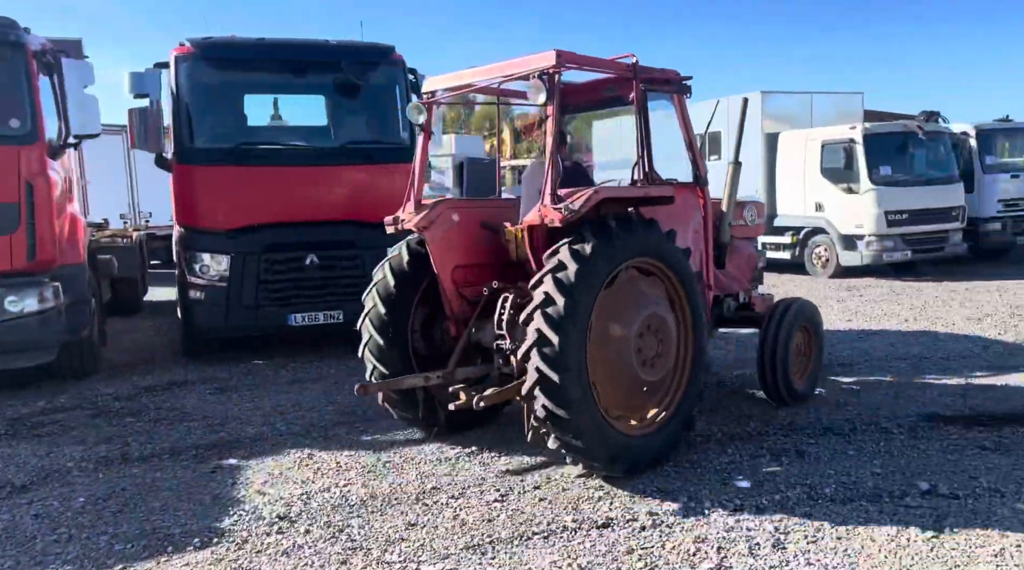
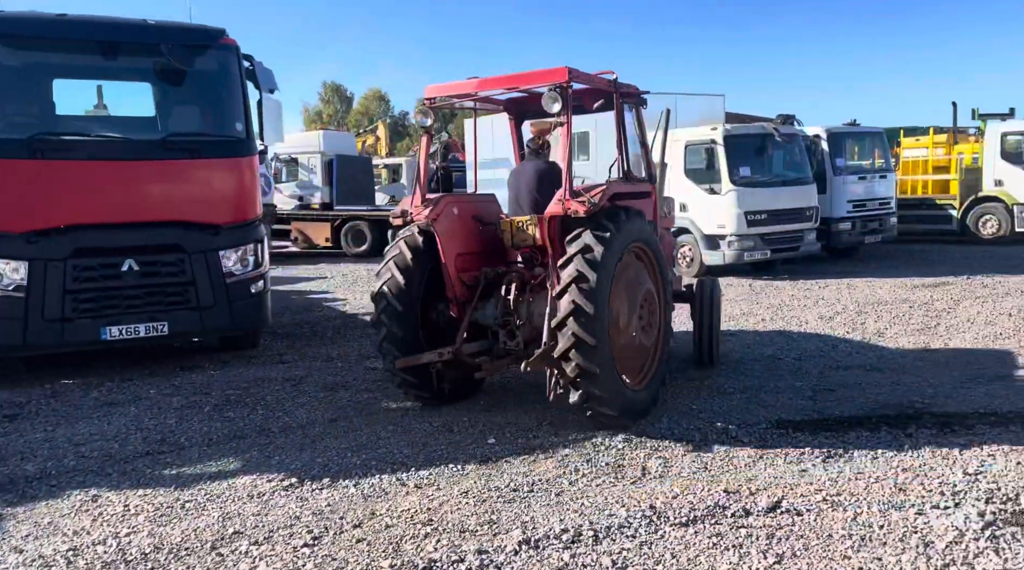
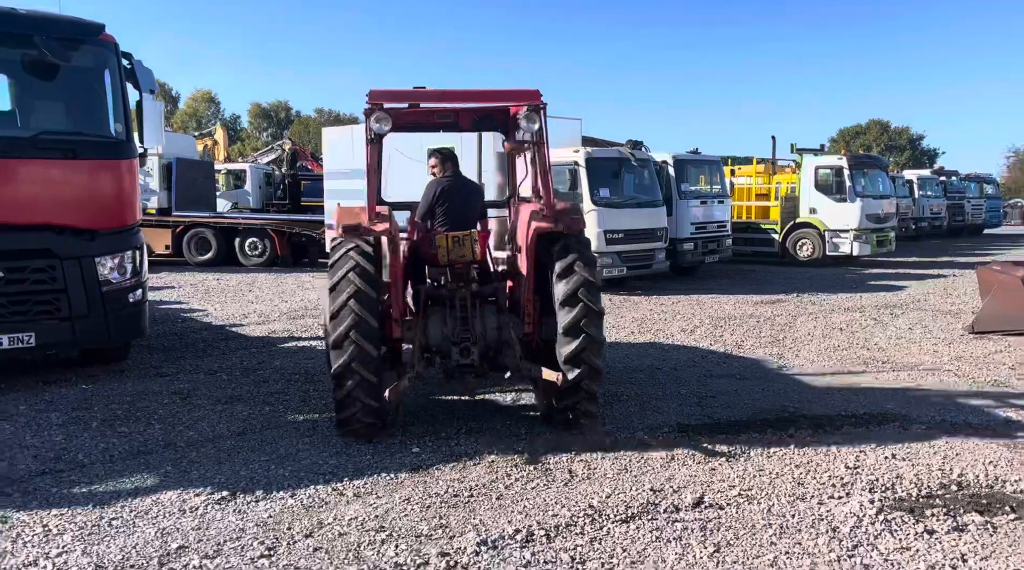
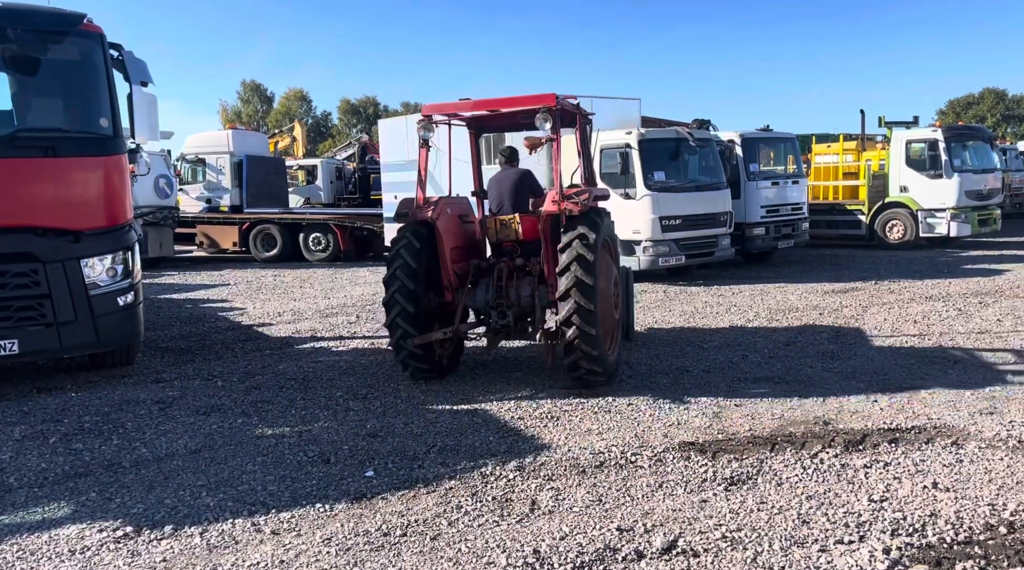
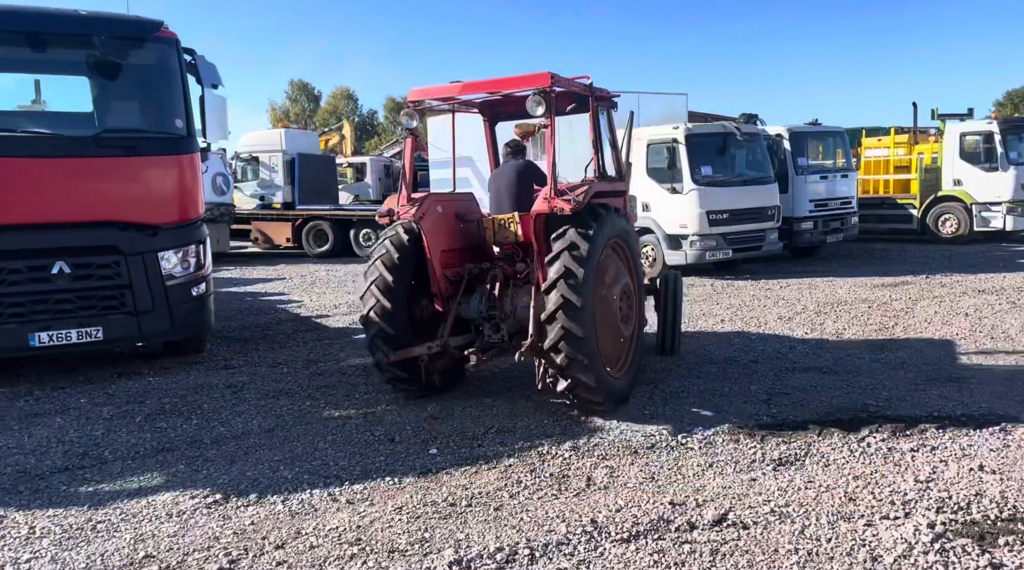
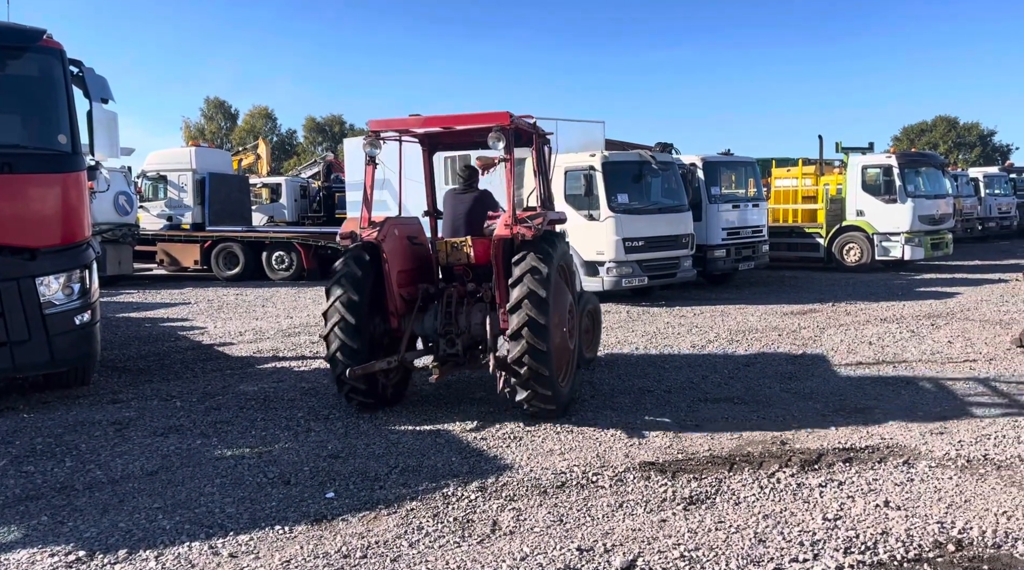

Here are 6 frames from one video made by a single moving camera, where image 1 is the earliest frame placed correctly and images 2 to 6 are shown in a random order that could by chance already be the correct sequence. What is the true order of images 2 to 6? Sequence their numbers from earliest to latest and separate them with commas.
2, 5, 4, 6, 3
